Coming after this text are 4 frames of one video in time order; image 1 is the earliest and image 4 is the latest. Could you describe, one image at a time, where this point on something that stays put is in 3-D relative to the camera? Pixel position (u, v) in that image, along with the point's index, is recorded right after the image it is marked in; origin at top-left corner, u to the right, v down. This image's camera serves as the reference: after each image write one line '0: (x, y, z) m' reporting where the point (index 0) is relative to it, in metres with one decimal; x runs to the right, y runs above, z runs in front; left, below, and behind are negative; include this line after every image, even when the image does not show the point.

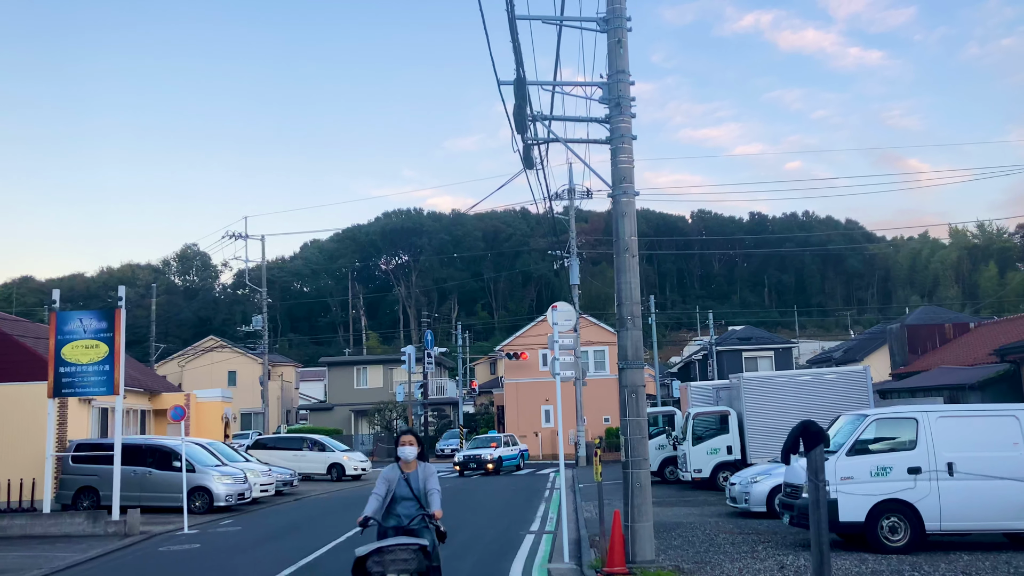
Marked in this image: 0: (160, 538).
0: (-7.6, -5.4, +16.9) m
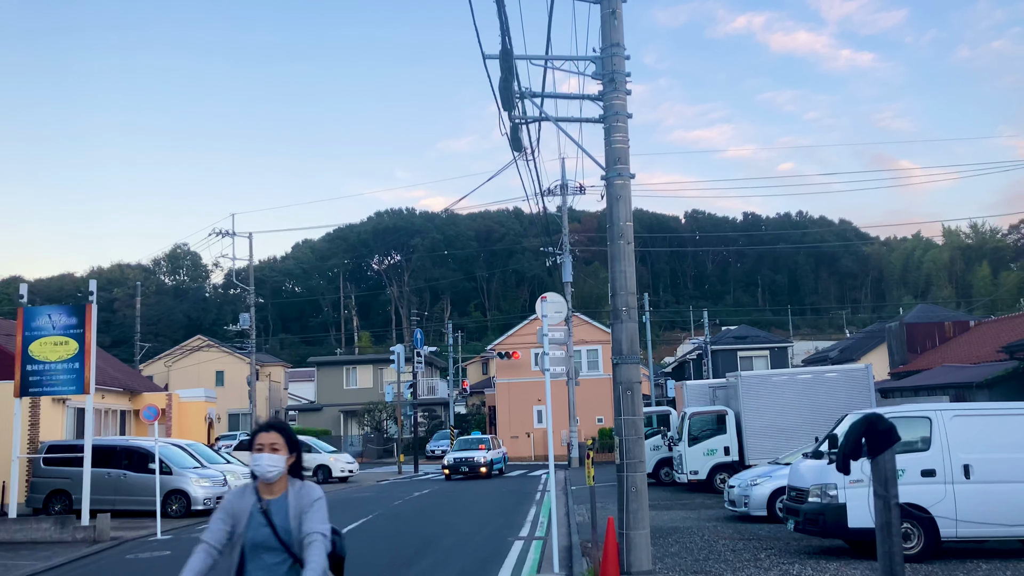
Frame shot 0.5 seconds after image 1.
0: (-7.8, -5.3, +16.0) m
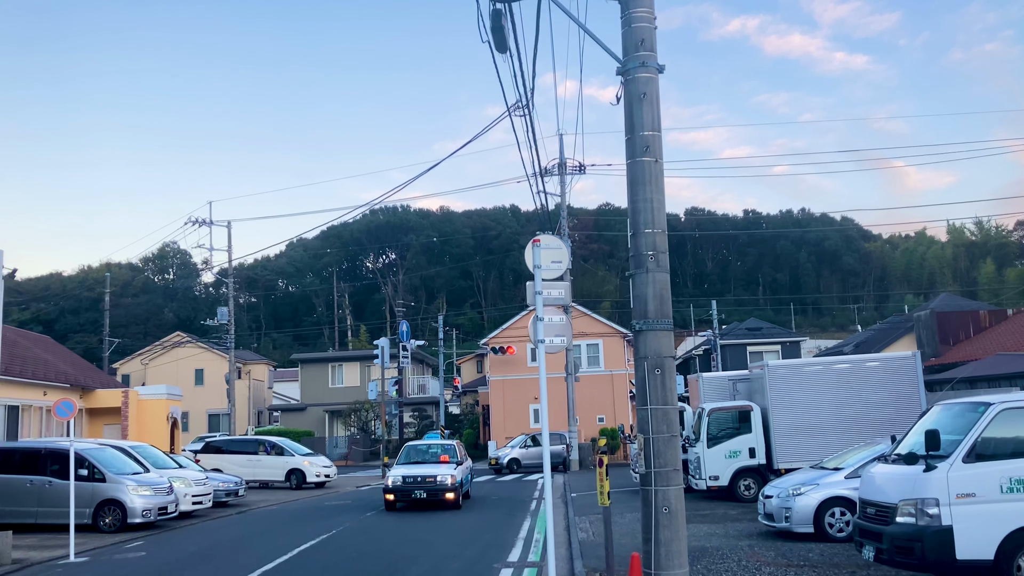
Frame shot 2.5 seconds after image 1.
0: (-8.0, -4.7, +13.2) m
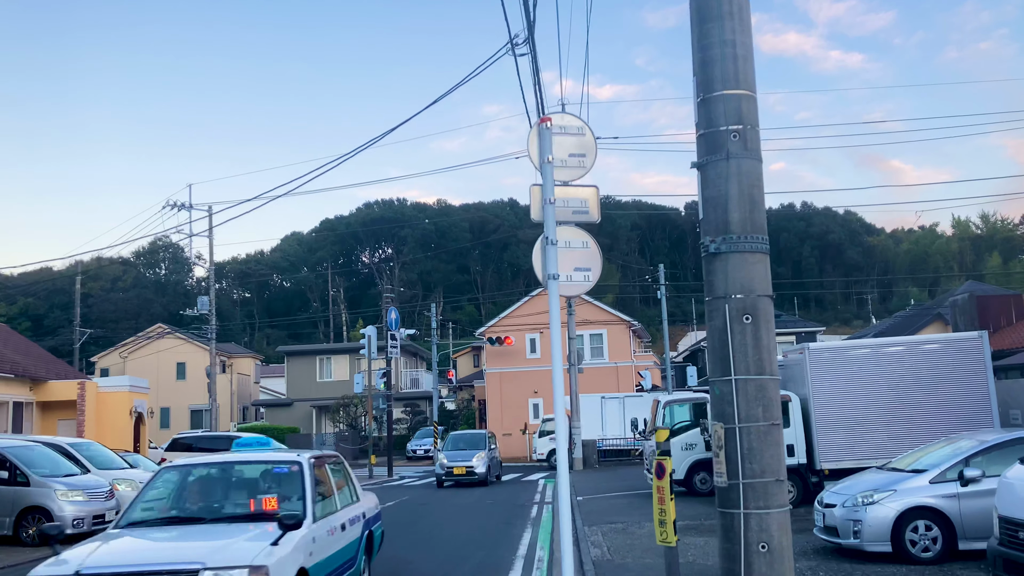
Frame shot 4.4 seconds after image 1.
0: (-8.1, -4.2, +10.5) m
